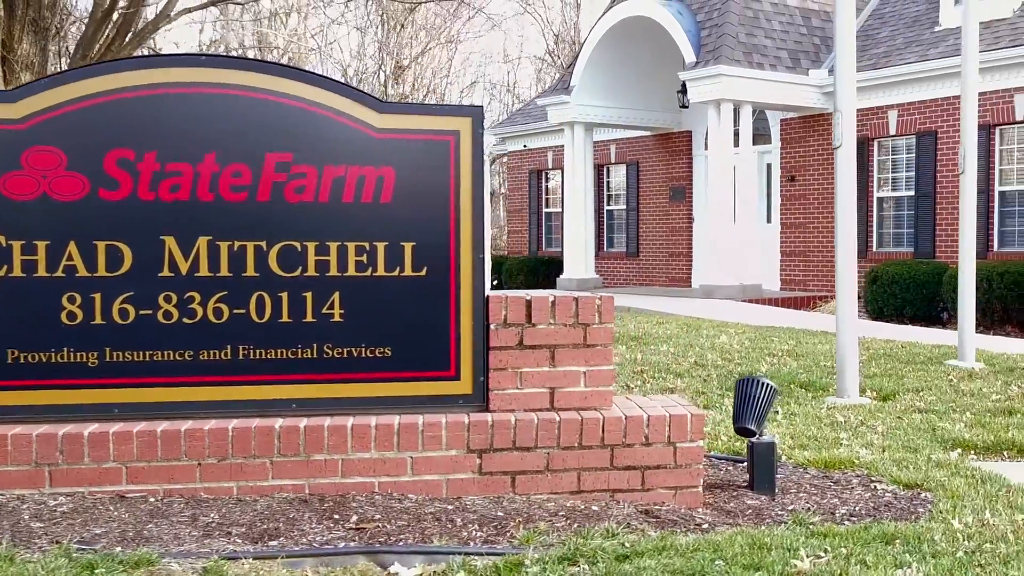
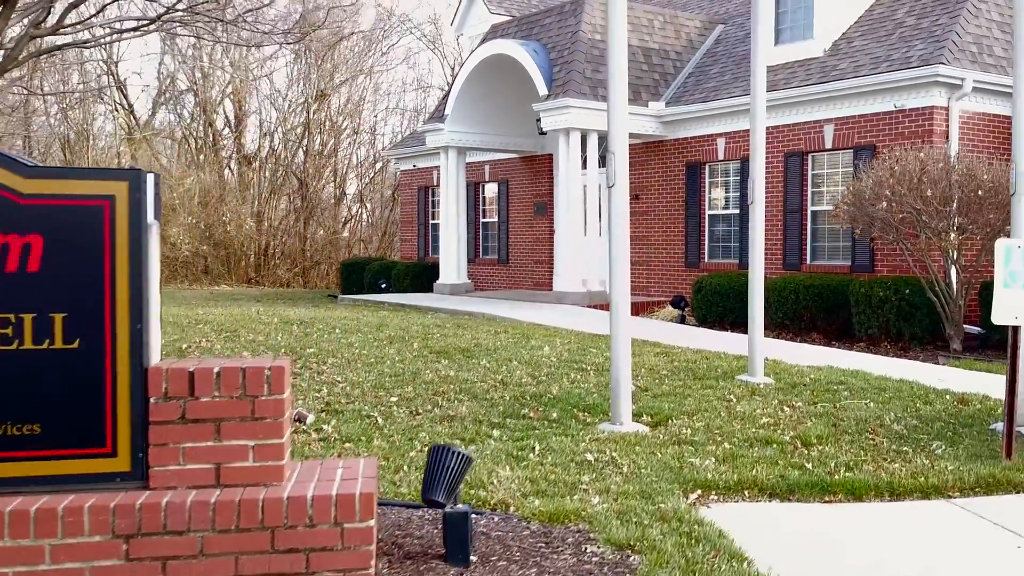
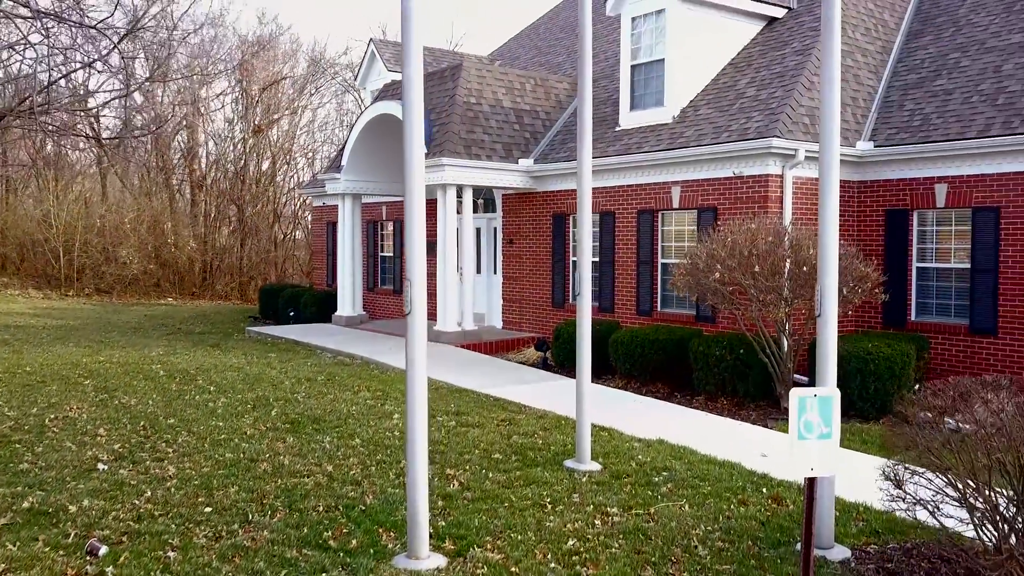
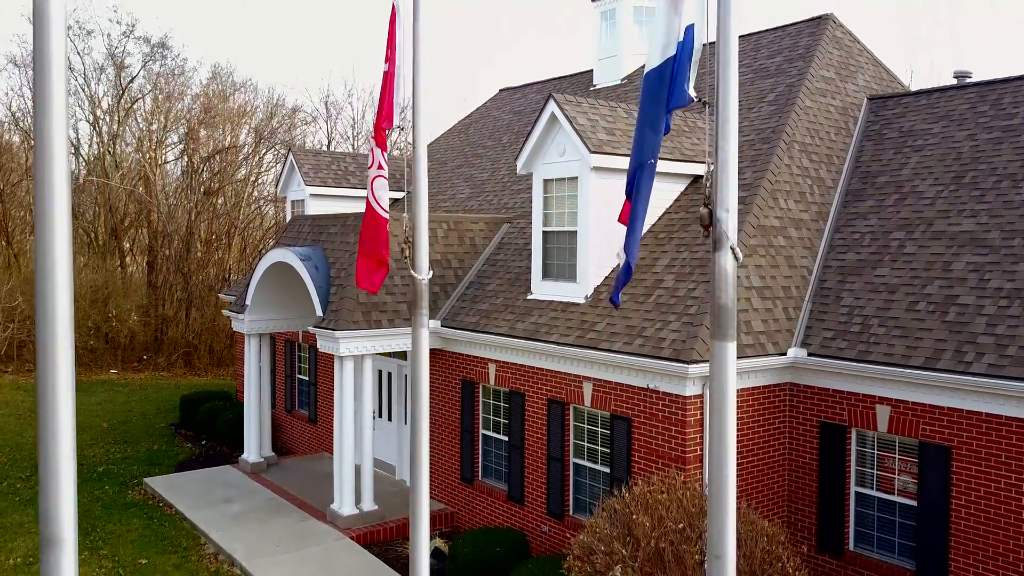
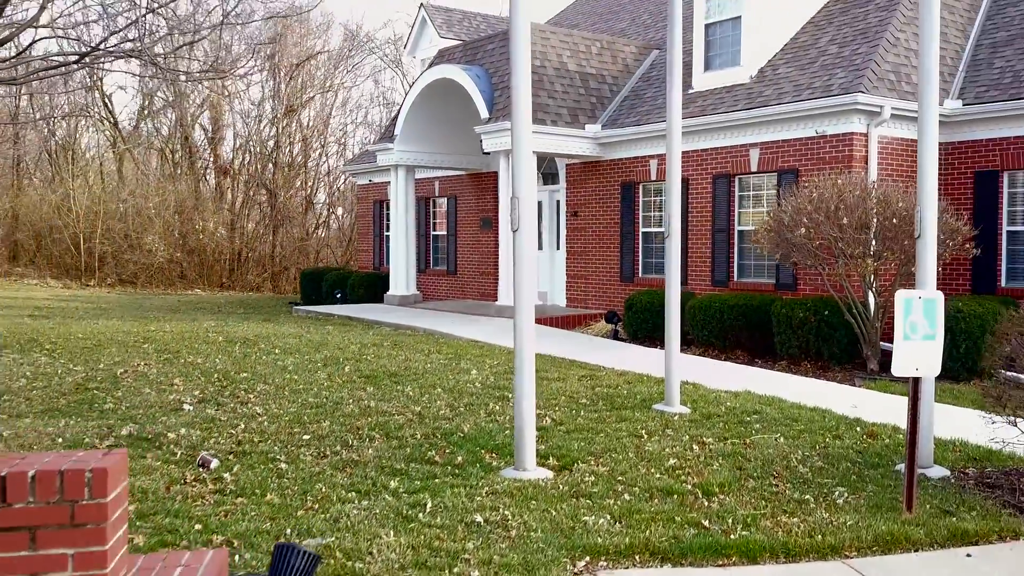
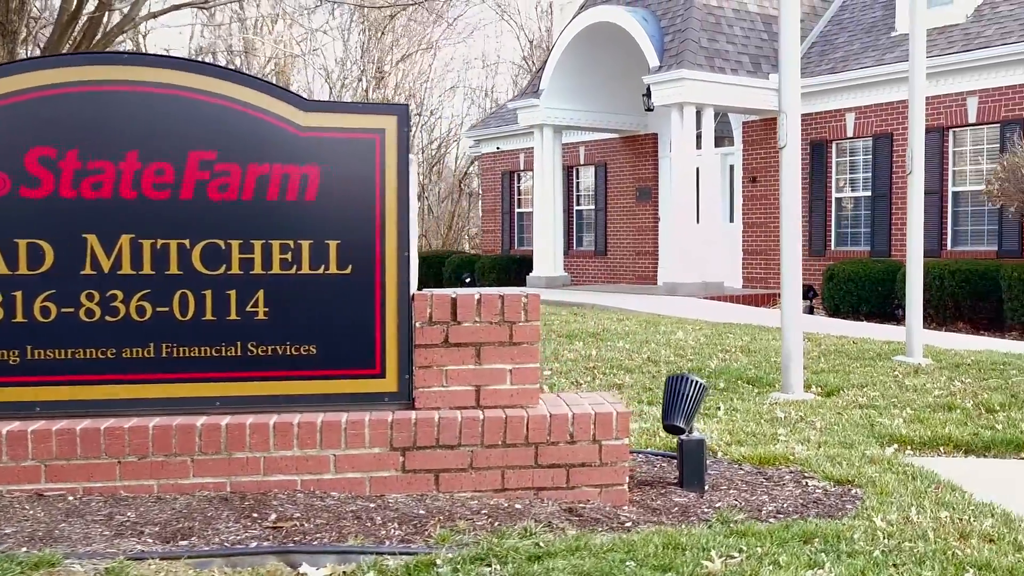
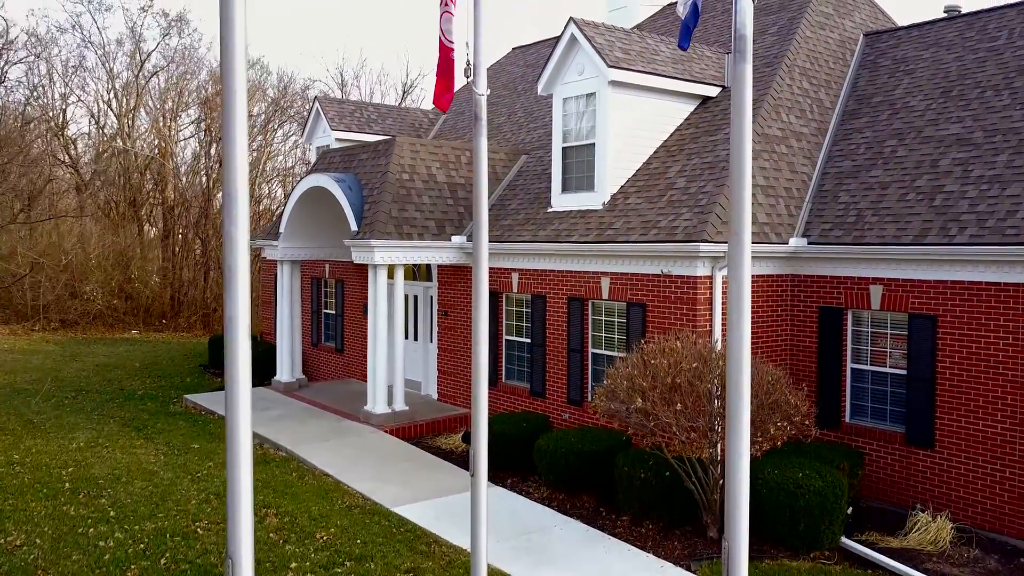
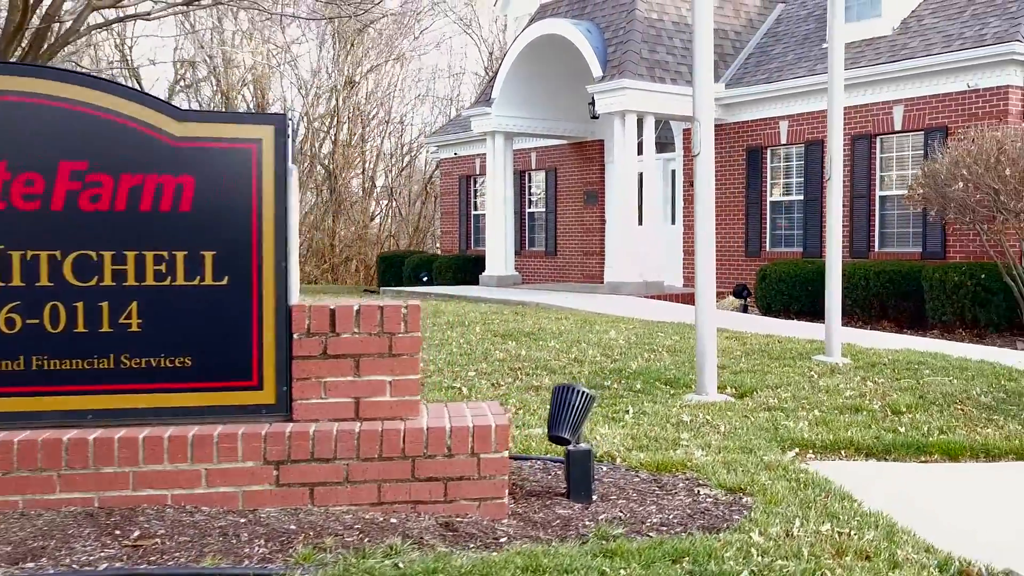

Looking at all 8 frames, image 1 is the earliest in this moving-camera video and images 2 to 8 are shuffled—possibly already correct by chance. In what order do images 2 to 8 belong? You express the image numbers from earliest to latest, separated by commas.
6, 8, 2, 5, 3, 7, 4
